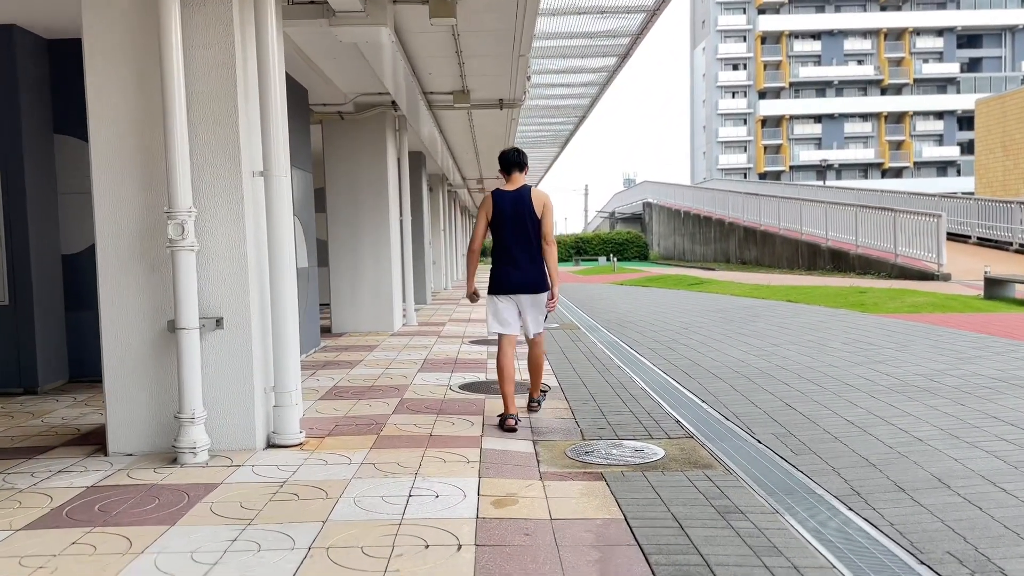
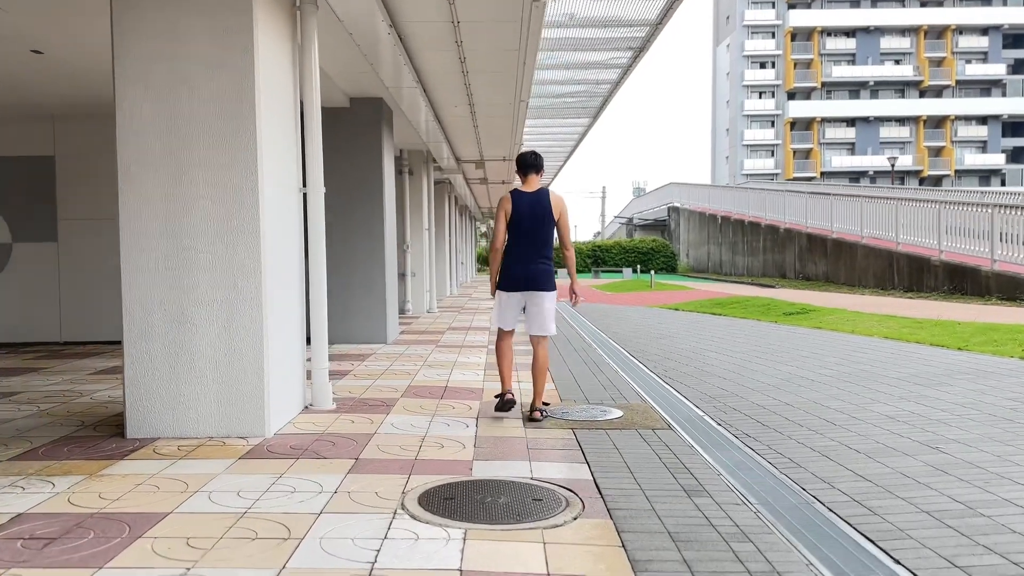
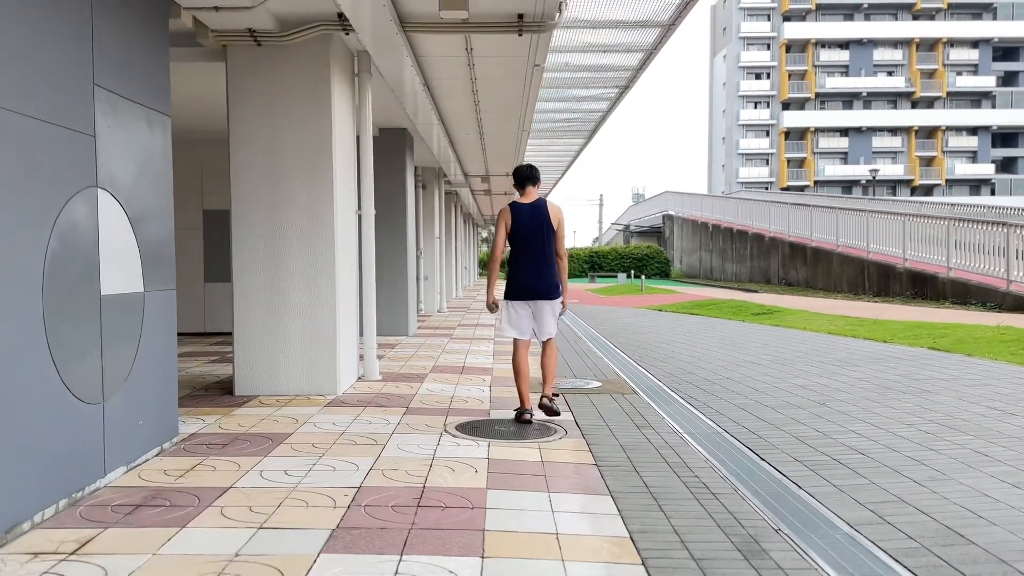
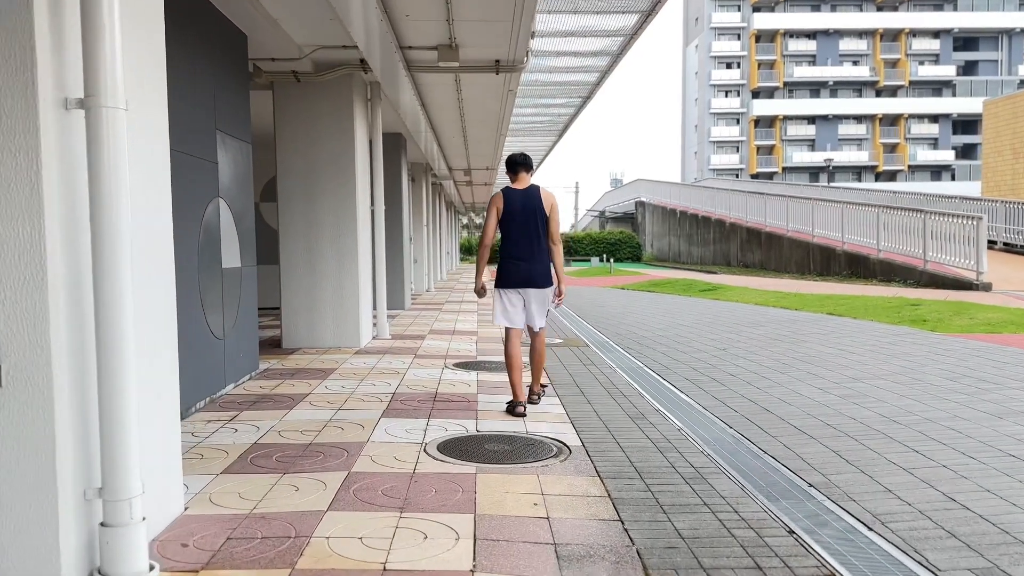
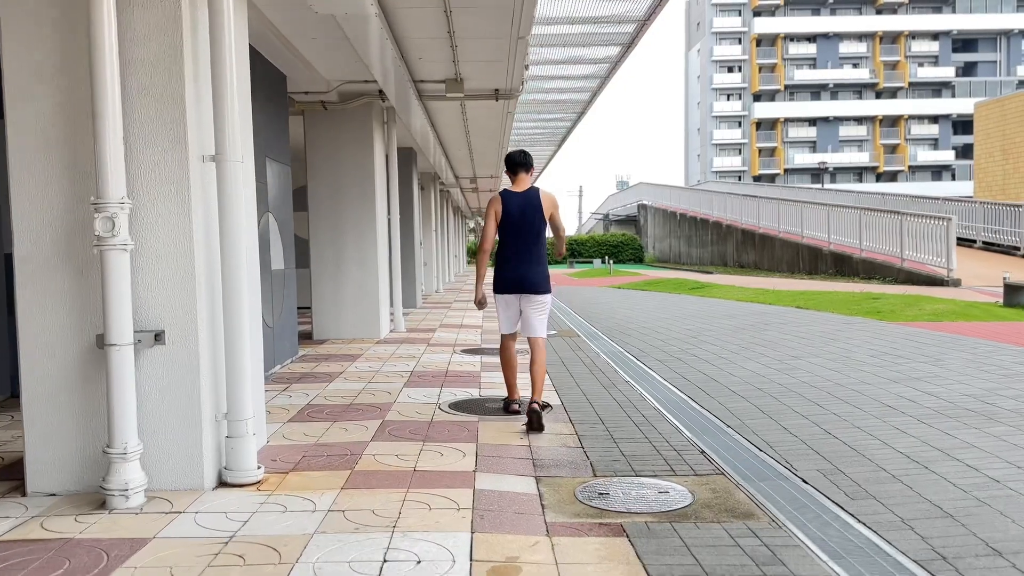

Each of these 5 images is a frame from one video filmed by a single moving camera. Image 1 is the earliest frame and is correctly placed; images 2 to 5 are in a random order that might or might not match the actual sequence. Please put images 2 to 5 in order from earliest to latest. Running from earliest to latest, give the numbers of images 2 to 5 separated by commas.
5, 4, 3, 2
